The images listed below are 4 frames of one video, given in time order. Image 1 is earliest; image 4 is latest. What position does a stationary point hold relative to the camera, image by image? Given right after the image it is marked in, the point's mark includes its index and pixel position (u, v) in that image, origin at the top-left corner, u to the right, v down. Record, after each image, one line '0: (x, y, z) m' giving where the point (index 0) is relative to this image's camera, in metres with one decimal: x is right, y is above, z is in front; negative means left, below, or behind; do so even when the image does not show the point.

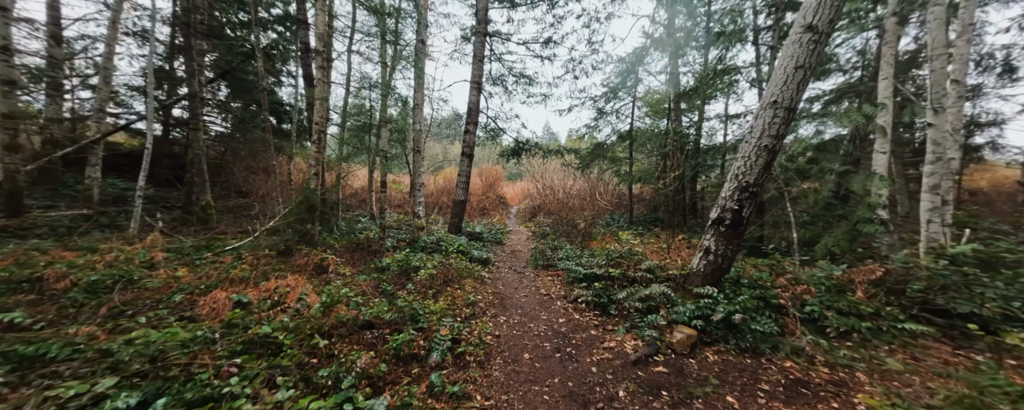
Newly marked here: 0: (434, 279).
0: (-1.3, -1.2, +5.2) m
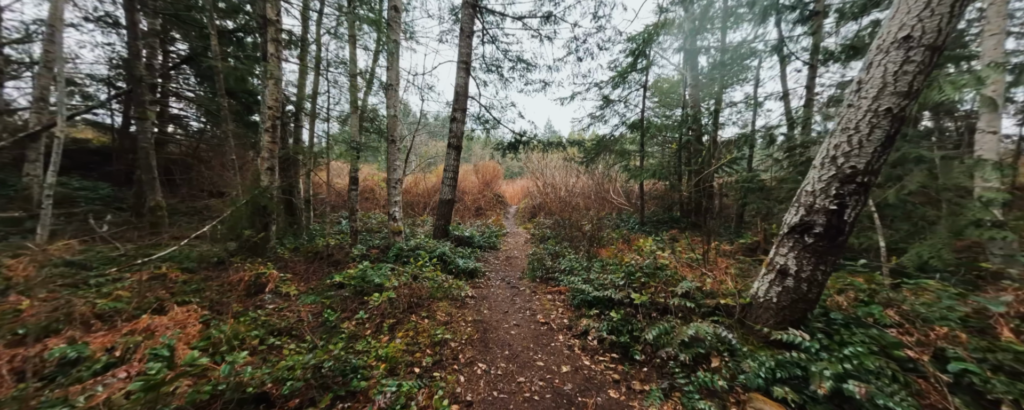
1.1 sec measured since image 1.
0: (-1.4, -1.2, +3.9) m
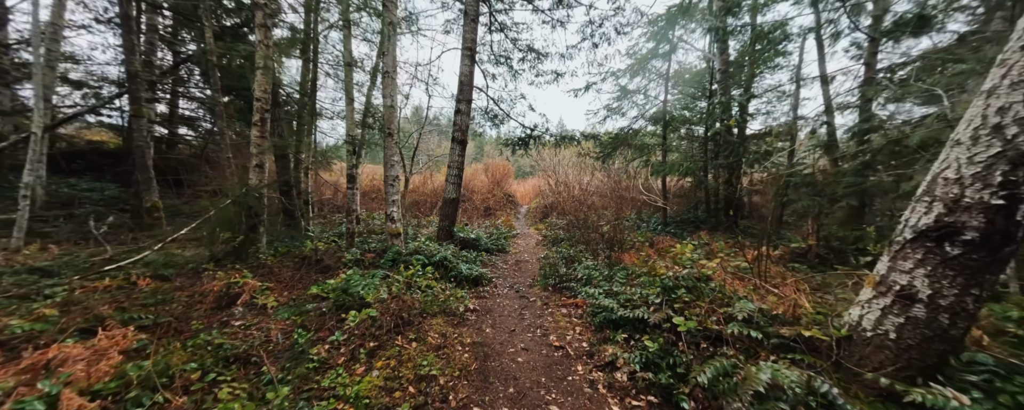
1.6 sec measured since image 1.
0: (-1.4, -1.2, +3.3) m
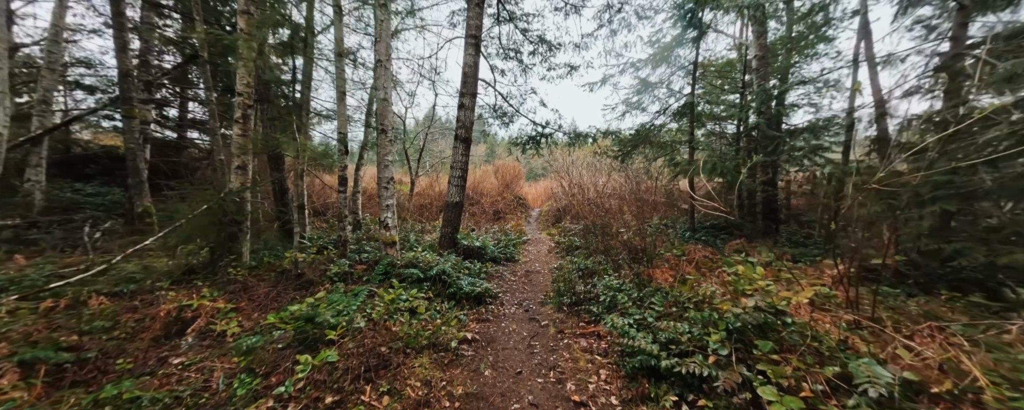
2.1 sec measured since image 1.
0: (-1.3, -1.3, +2.5) m
